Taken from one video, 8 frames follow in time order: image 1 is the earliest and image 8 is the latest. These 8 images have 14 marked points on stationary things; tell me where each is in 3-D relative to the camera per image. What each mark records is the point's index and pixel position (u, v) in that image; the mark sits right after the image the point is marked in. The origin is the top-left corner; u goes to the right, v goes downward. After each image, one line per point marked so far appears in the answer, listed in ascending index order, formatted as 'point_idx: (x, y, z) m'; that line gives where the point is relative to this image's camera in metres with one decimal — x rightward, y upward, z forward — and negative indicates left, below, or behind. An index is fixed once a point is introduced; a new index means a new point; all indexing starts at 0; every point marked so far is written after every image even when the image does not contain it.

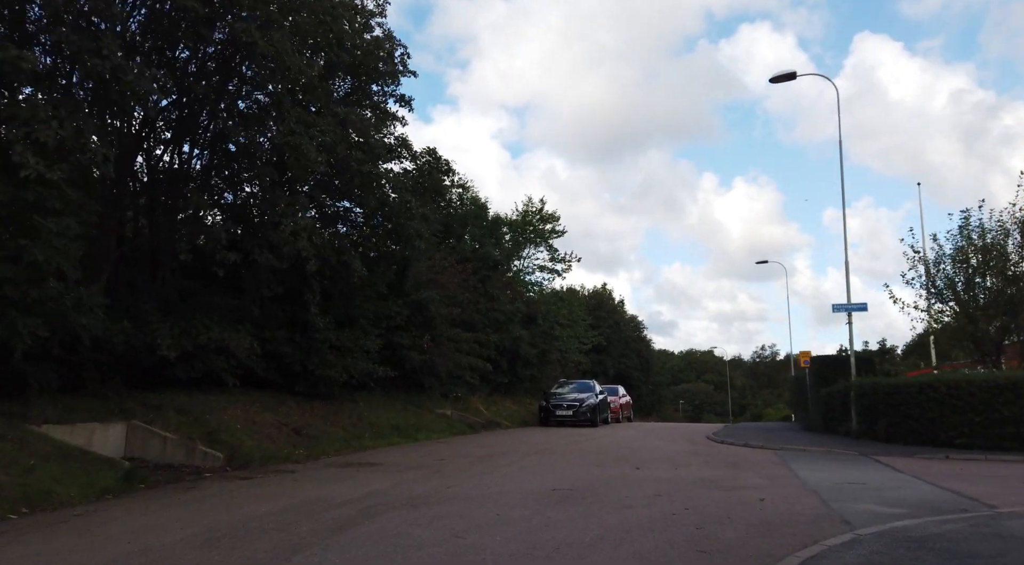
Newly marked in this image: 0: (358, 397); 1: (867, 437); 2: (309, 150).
0: (-4.0, -3.0, +19.6) m
1: (+8.5, -3.7, +18.0) m
2: (-3.7, +2.4, +13.7) m
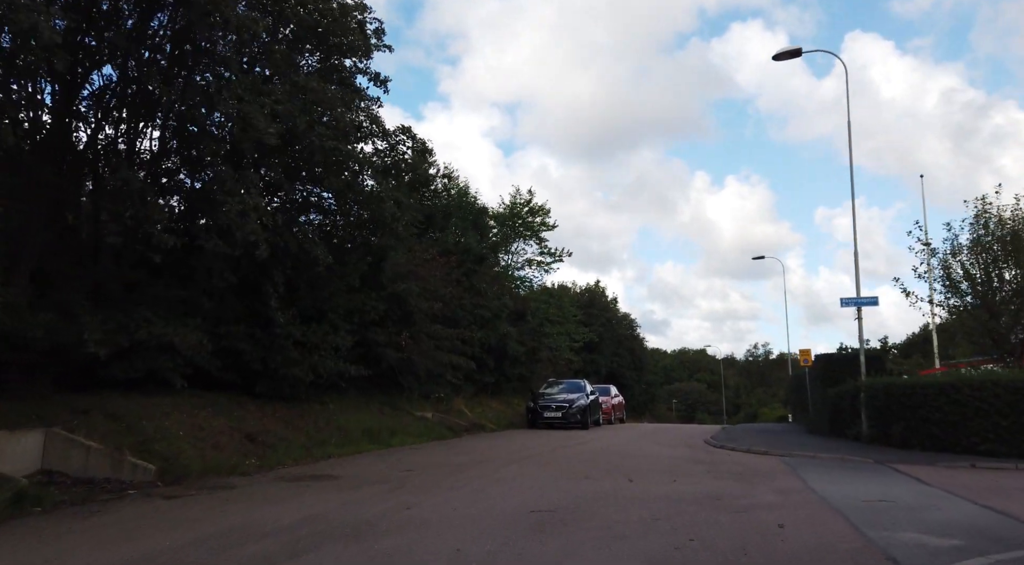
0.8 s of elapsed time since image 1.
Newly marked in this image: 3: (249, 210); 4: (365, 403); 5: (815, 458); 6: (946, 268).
0: (-4.4, -2.8, +18.1) m
1: (+8.1, -3.5, +16.6) m
2: (-4.1, +2.6, +12.2) m
3: (-4.0, +1.1, +11.6) m
4: (-3.8, -3.1, +19.5) m
5: (+6.1, -3.5, +15.3) m
6: (+10.7, +0.4, +18.9) m
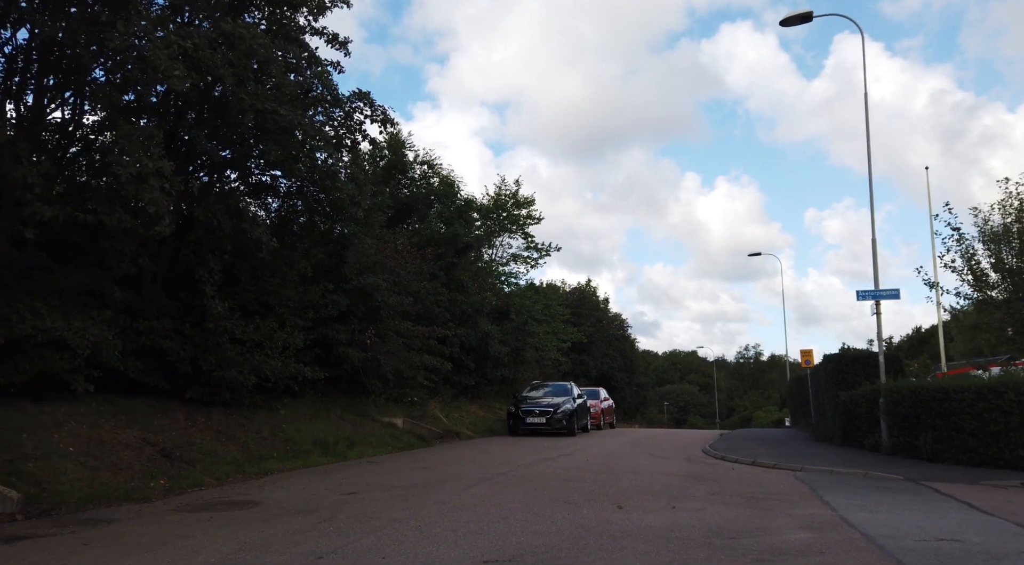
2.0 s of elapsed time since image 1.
0: (-4.9, -2.6, +15.9) m
1: (+7.6, -3.3, +14.6) m
2: (-4.5, +2.8, +10.1) m
3: (-4.5, +1.3, +9.4) m
4: (-4.3, -2.9, +17.4) m
5: (+5.6, -3.3, +13.3) m
6: (+10.2, +0.5, +17.0) m
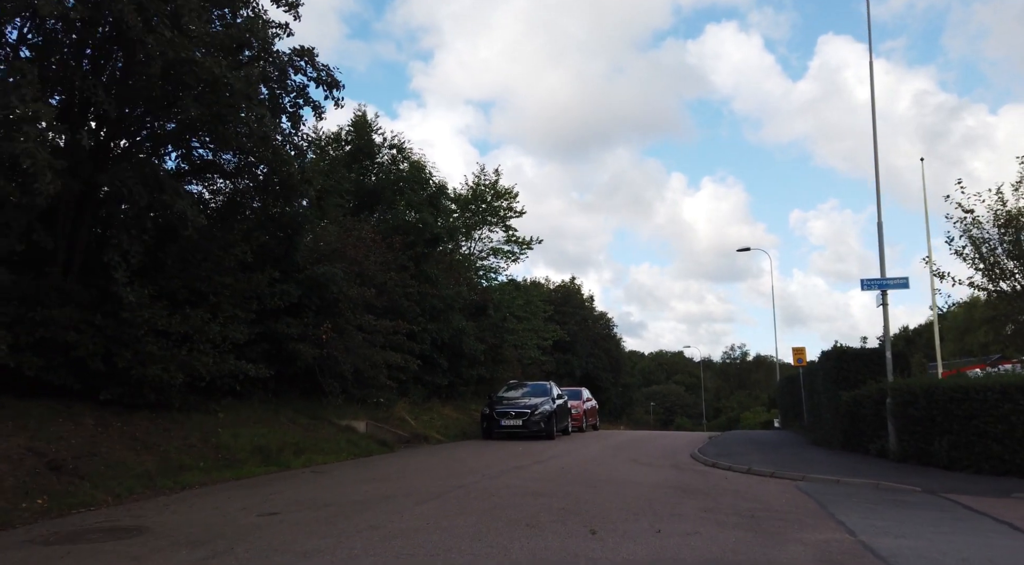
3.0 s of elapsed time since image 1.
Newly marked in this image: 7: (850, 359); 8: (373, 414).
0: (-5.5, -2.3, +14.2) m
1: (+7.0, -3.1, +13.0) m
2: (-5.0, +3.1, +8.3) m
3: (-5.0, +1.6, +7.7) m
4: (-5.0, -2.7, +15.7) m
5: (+5.0, -3.1, +11.7) m
6: (+9.6, +0.8, +15.5) m
7: (+7.4, -1.7, +16.7) m
8: (-3.5, -3.3, +19.2) m
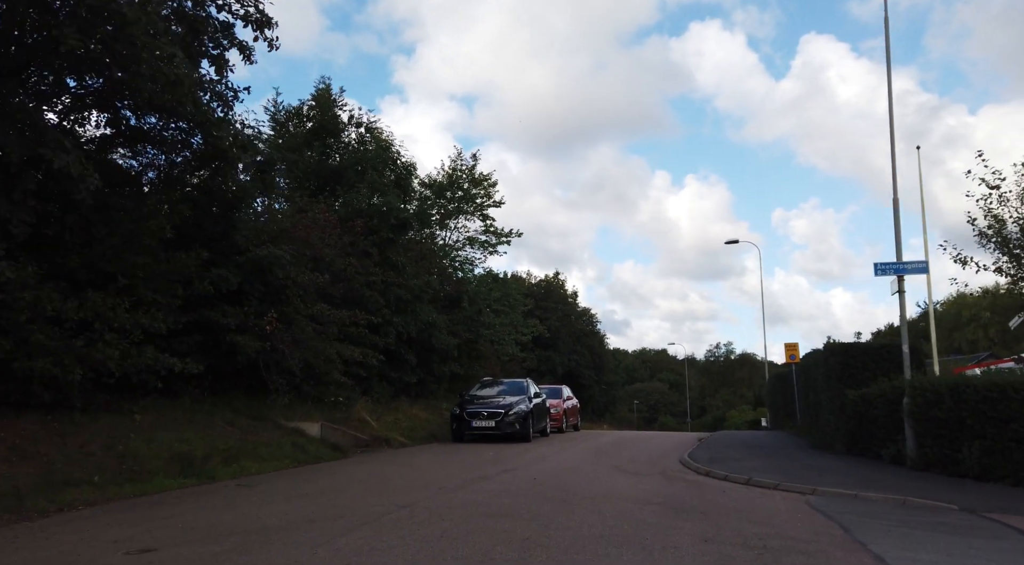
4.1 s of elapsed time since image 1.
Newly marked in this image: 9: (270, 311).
0: (-6.1, -2.0, +12.2) m
1: (+6.4, -2.8, +11.3) m
2: (-5.4, +3.4, +6.4) m
3: (-5.4, +1.9, +5.7) m
4: (-5.6, -2.4, +13.7) m
5: (+4.5, -2.8, +9.9) m
6: (+9.0, +1.0, +13.8) m
7: (+6.8, -1.4, +15.0) m
8: (-4.2, -3.0, +17.3) m
9: (-4.8, -0.5, +15.0) m
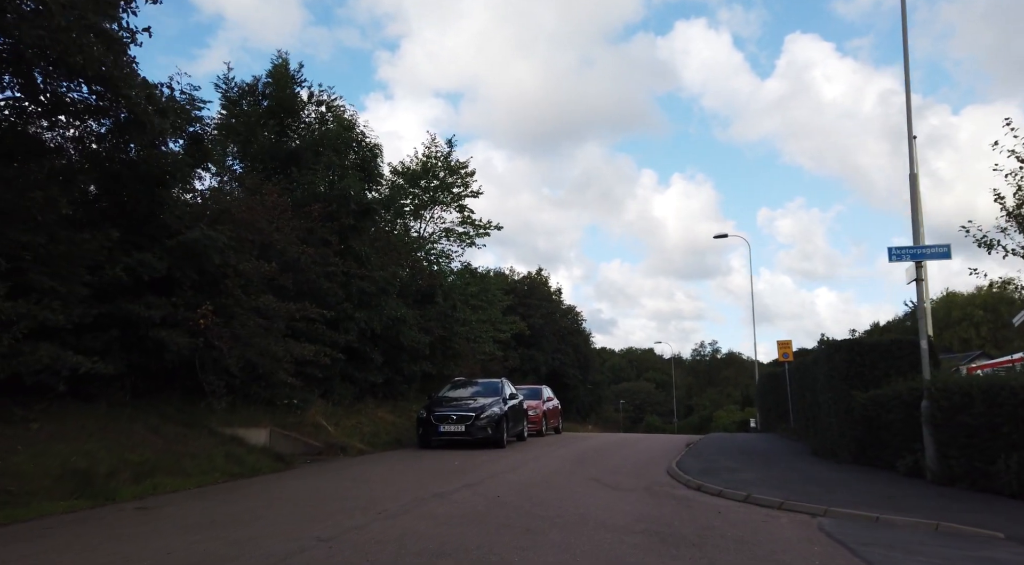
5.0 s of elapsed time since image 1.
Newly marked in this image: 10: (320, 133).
0: (-6.6, -1.8, +10.4) m
1: (+5.9, -2.6, +9.8) m
2: (-5.9, +3.6, +4.6) m
3: (-5.8, +2.1, +4.0) m
4: (-6.1, -2.1, +11.9) m
5: (+4.0, -2.6, +8.3) m
6: (+8.4, +1.2, +12.3) m
7: (+6.2, -1.2, +13.4) m
8: (-4.8, -2.8, +15.5) m
9: (-5.3, -0.3, +13.2) m
10: (-5.0, +3.9, +19.7) m
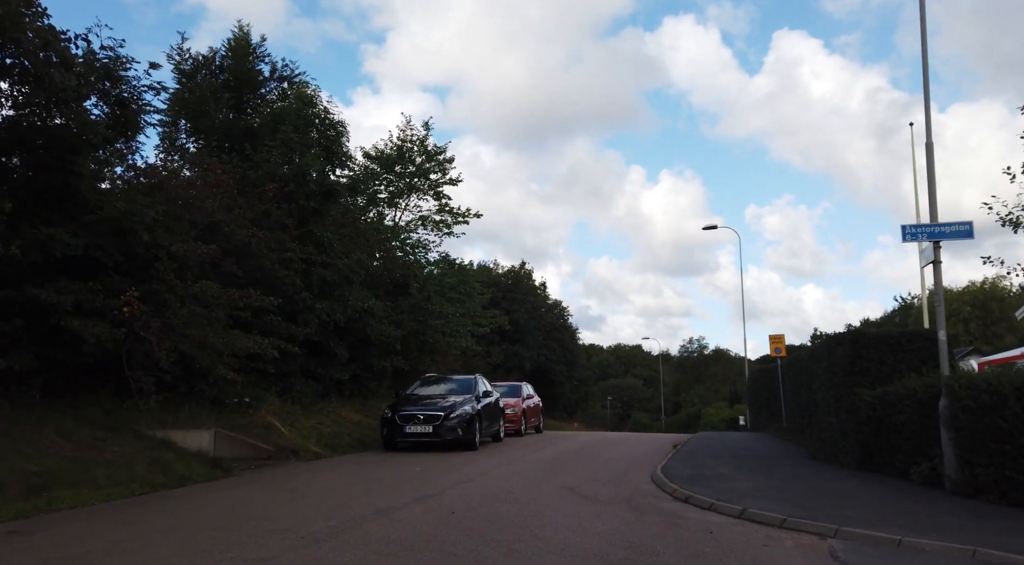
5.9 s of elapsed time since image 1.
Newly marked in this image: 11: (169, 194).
0: (-7.1, -1.6, +8.9) m
1: (+5.5, -2.4, +8.4) m
2: (-6.3, +3.8, +3.1) m
3: (-6.2, +2.3, +2.4) m
4: (-6.6, -1.9, +10.4) m
5: (+3.6, -2.4, +7.0) m
6: (+7.9, +1.5, +11.0) m
7: (+5.7, -1.0, +12.1) m
8: (-5.4, -2.5, +14.0) m
9: (-5.9, -0.1, +11.7) m
10: (-5.6, +4.2, +18.2) m
11: (-5.7, +1.5, +12.7) m
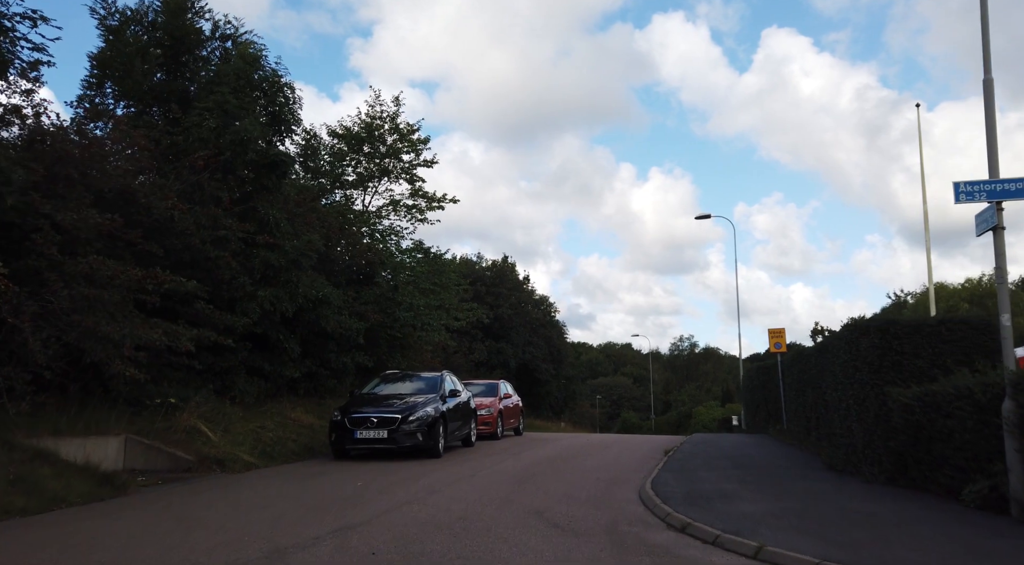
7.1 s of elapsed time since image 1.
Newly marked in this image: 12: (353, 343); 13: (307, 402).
0: (-7.6, -1.2, +6.7) m
1: (+5.0, -2.1, +6.4) m
2: (-6.7, +4.1, +0.8) m
3: (-6.6, +2.6, +0.2) m
4: (-7.1, -1.6, +8.2) m
5: (+3.1, -2.1, +4.9) m
6: (+7.4, +1.8, +9.0) m
7: (+5.1, -0.7, +10.1) m
8: (-5.9, -2.2, +11.8) m
9: (-6.4, +0.2, +9.5) m
10: (-6.2, +4.5, +16.0) m
11: (-6.3, +1.8, +10.5) m
12: (-4.1, -1.6, +19.7) m
13: (-5.0, -2.9, +18.3) m
